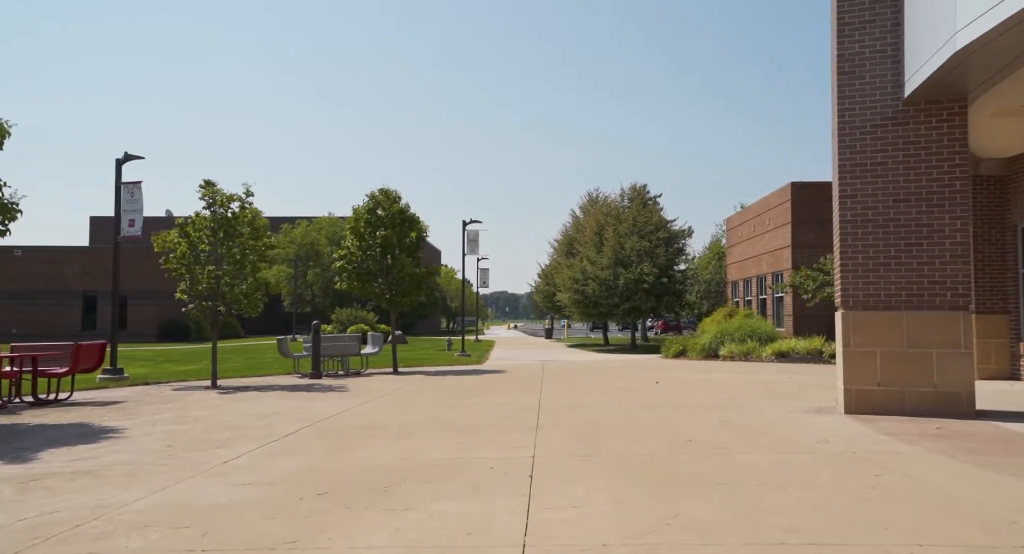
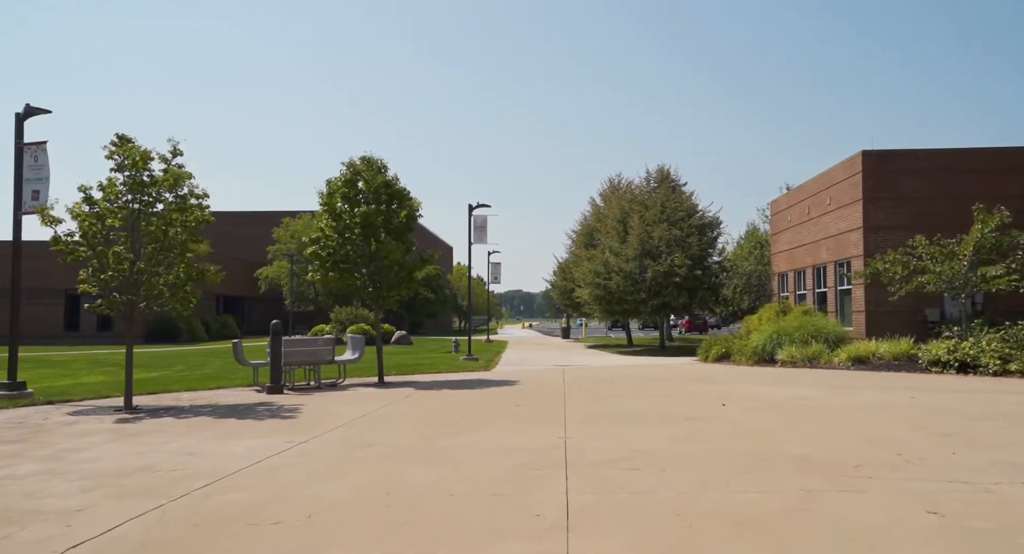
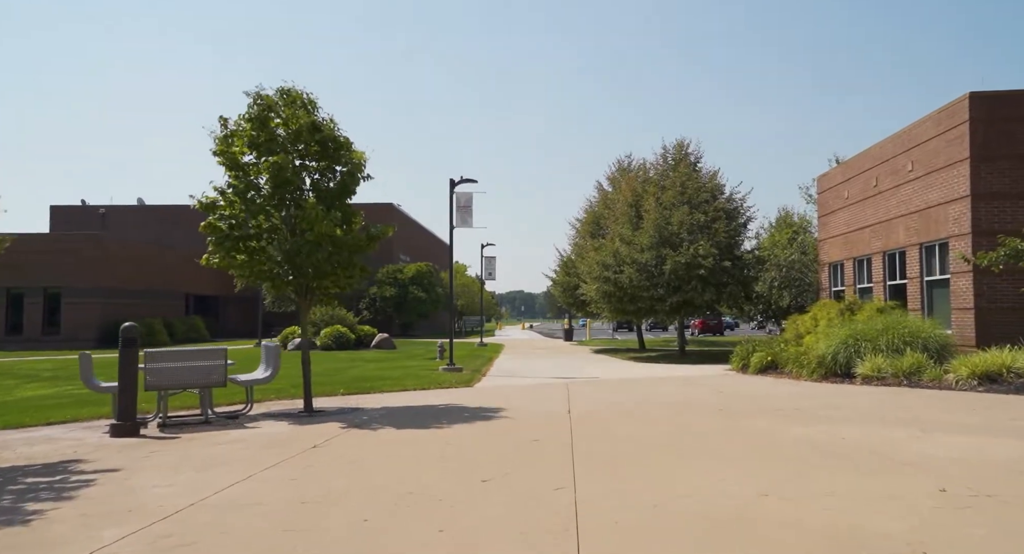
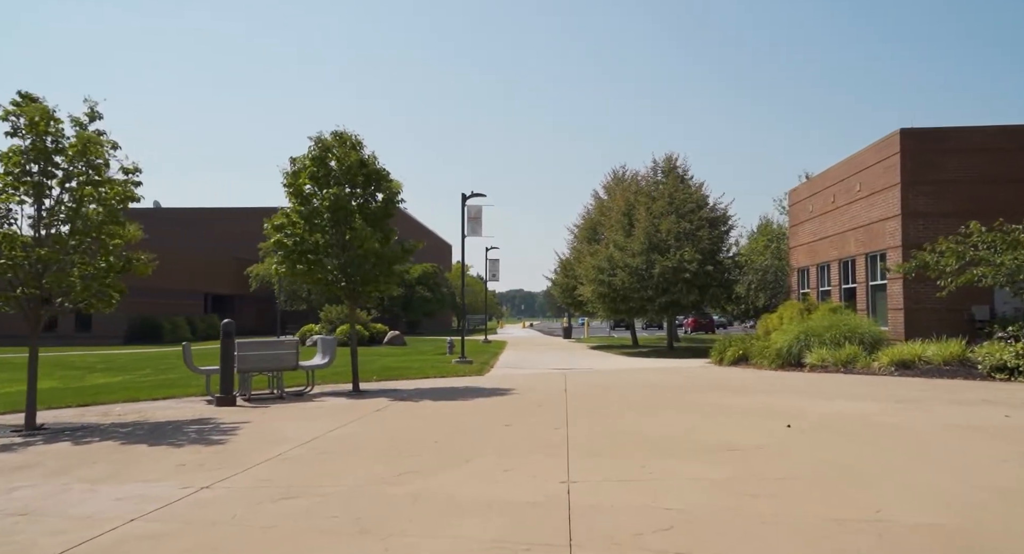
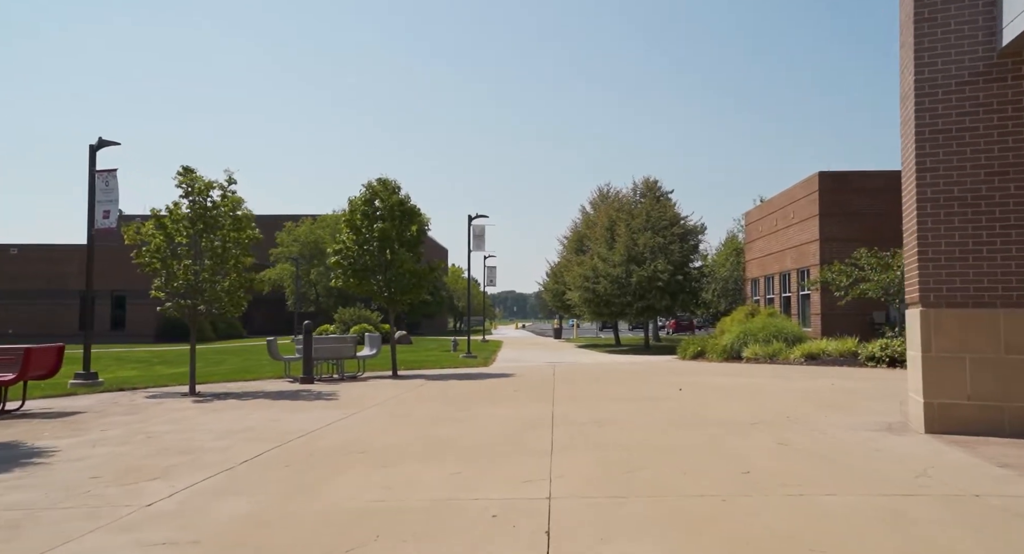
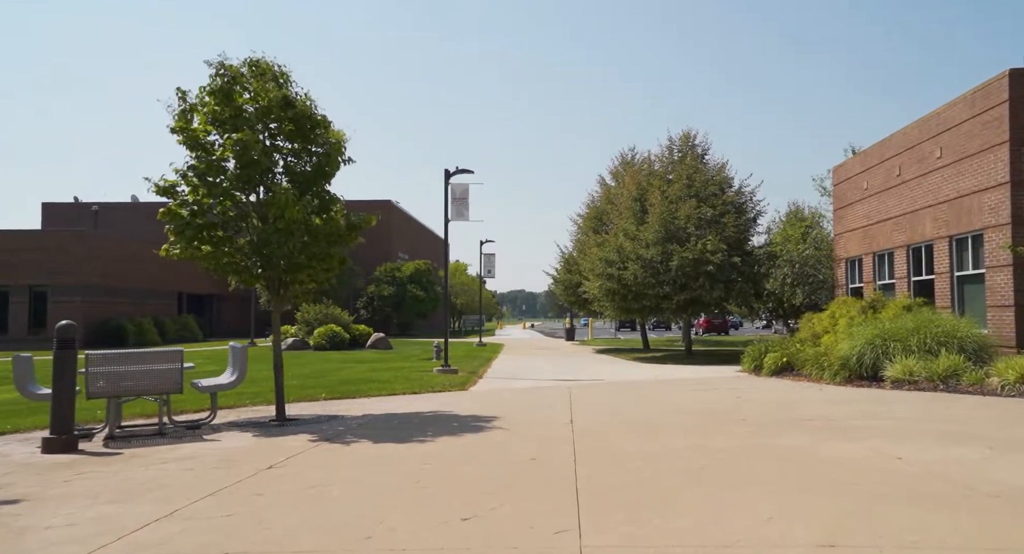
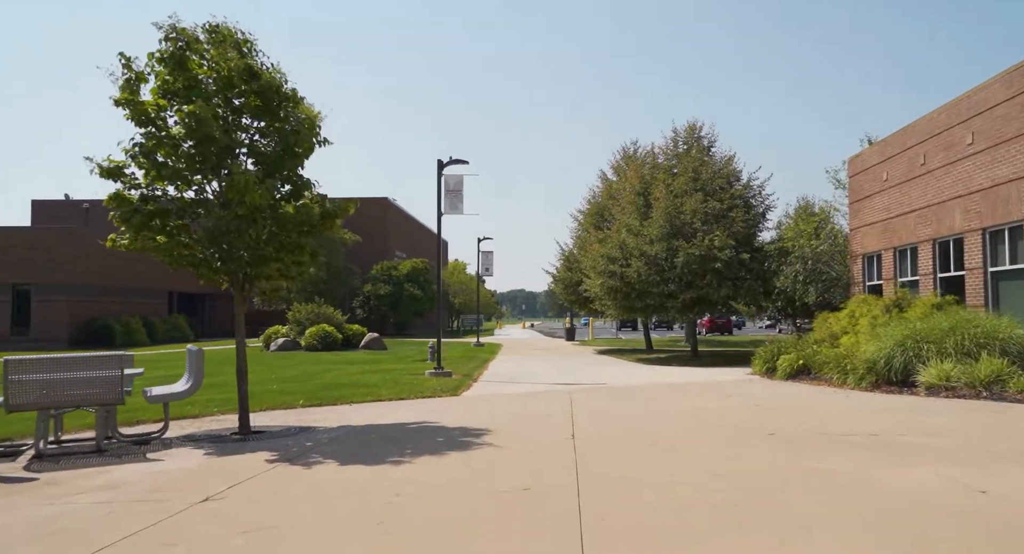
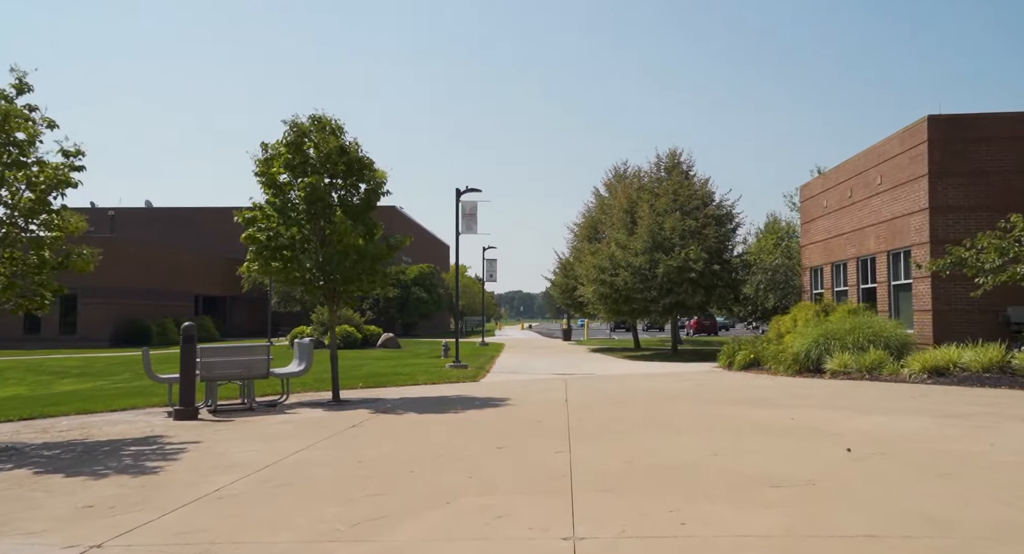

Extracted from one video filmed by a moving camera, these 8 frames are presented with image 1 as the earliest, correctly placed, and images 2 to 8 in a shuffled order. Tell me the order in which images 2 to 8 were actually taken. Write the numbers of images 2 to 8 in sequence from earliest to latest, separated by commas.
5, 2, 4, 8, 3, 6, 7
